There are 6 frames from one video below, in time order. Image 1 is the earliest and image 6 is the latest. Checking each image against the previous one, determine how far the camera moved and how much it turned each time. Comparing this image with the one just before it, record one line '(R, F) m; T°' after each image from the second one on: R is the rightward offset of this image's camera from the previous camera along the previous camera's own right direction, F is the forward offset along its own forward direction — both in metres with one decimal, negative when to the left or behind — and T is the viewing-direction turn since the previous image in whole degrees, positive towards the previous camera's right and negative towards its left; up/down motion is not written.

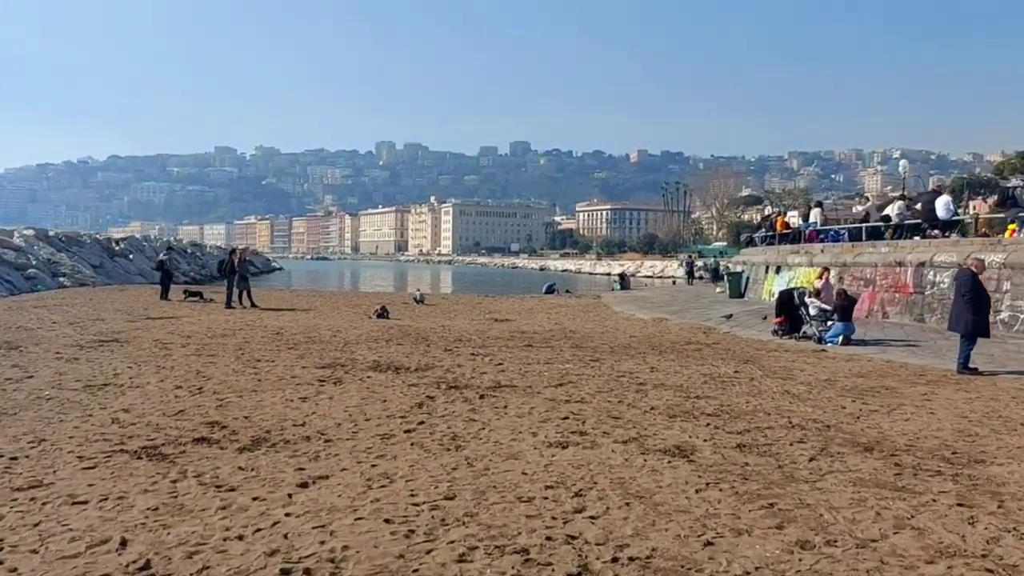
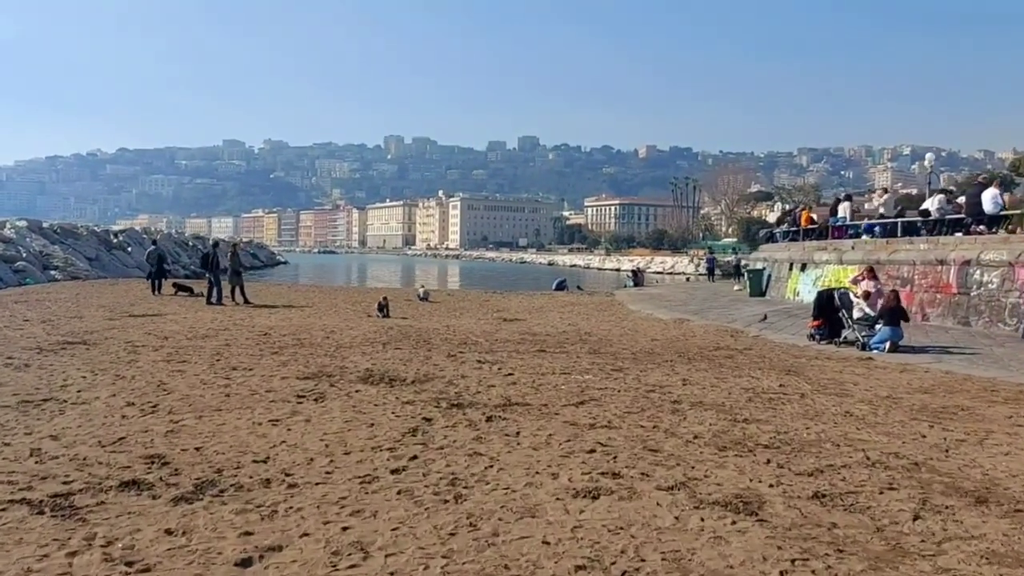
(0.0, +1.4) m; 0°
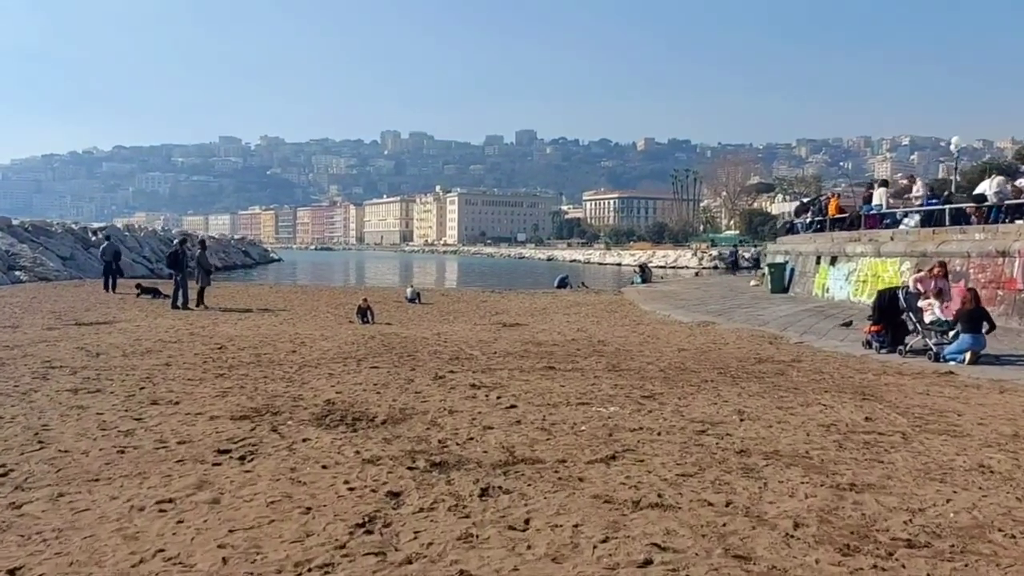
(0.0, +2.2) m; 0°
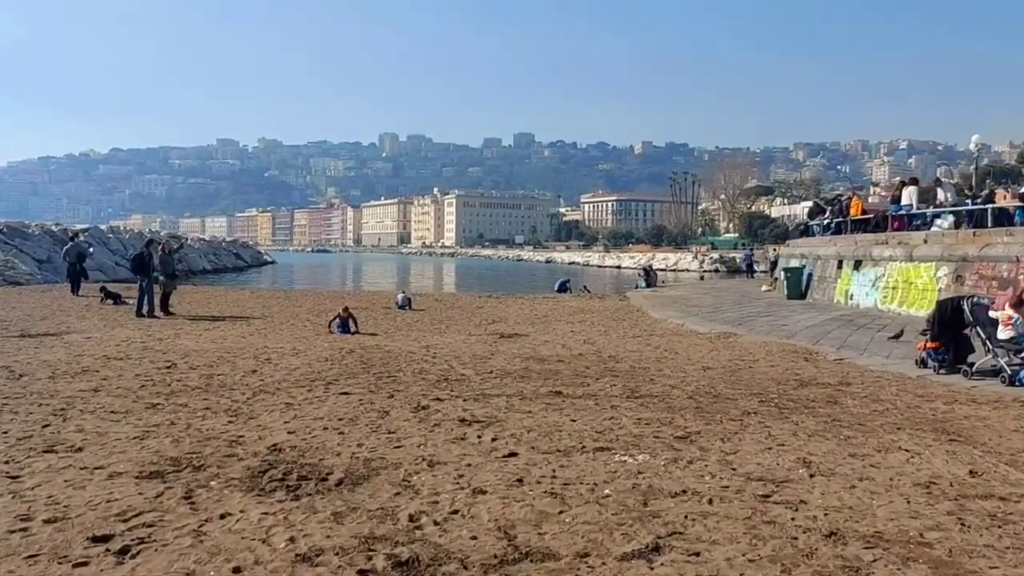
(0.0, +1.7) m; 0°
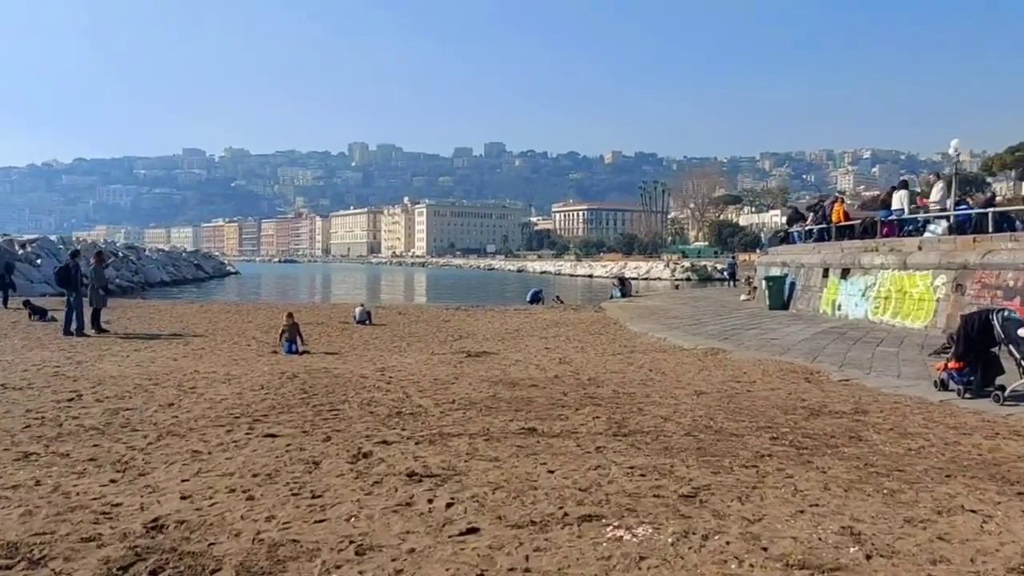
(+0.1, +1.4) m; +2°
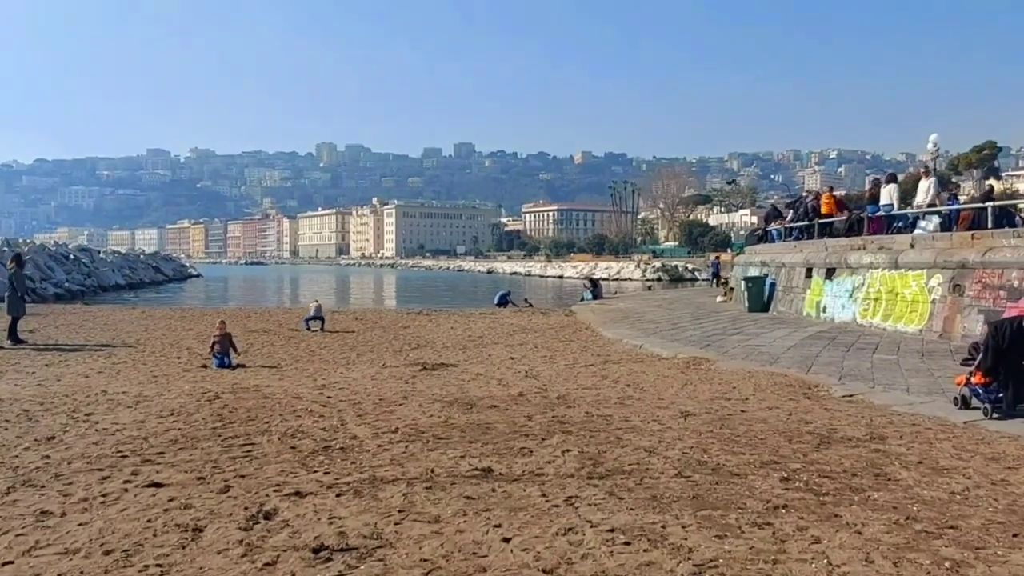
(+0.1, +1.4) m; +2°
